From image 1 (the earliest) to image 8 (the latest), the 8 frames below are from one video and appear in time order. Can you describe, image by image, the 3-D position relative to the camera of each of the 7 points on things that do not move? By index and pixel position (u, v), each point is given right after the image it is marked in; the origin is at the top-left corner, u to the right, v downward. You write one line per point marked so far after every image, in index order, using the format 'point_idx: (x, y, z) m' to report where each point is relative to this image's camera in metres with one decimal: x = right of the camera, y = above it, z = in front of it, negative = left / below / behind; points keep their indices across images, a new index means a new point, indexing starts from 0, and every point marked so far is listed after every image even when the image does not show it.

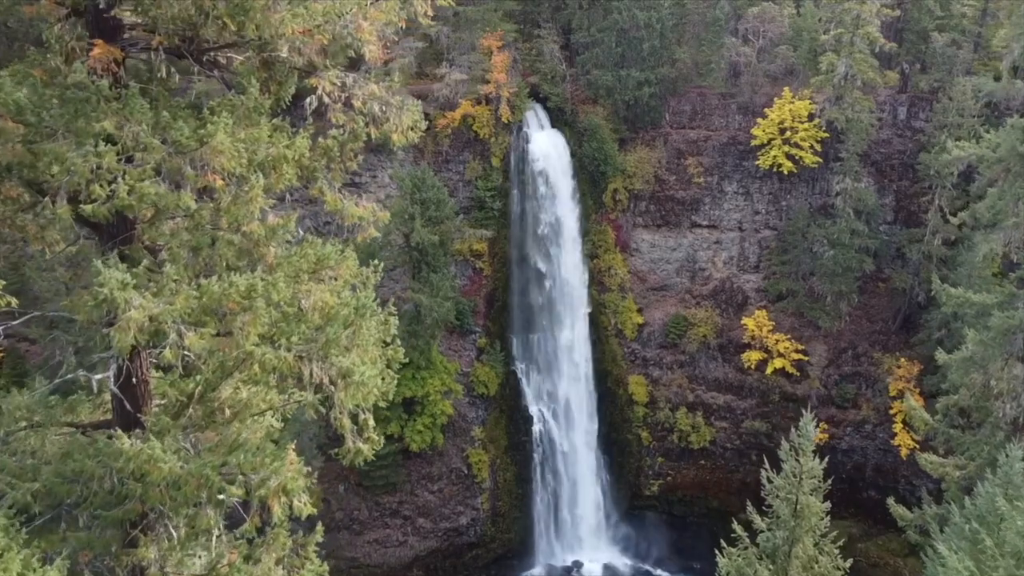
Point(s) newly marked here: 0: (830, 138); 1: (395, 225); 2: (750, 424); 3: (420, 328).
0: (+9.1, +4.3, +19.7) m
1: (-2.8, +1.5, +16.5) m
2: (+6.8, -3.8, +19.7) m
3: (-2.2, -0.9, +16.8) m
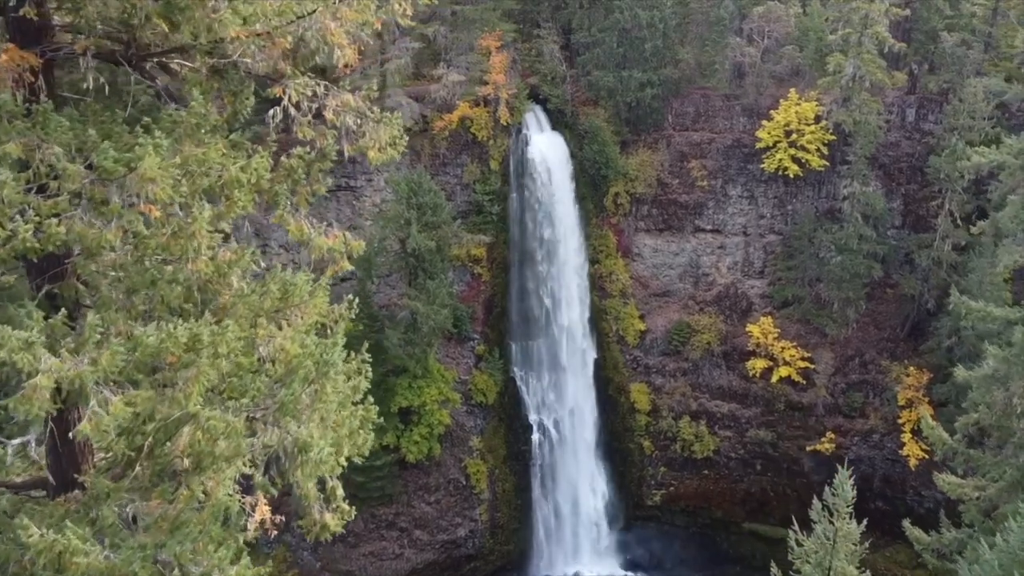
0: (+9.1, +4.1, +19.3) m
1: (-2.8, +1.4, +16.1) m
2: (+6.7, -4.0, +19.2) m
3: (-2.2, -1.1, +16.3) m
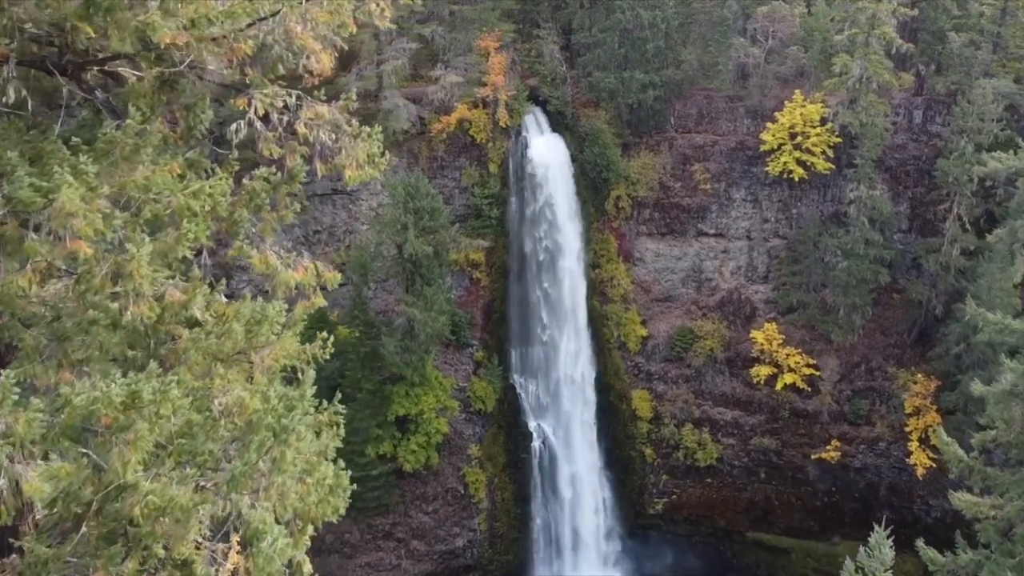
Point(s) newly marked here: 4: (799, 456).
0: (+9.0, +4.0, +18.9) m
1: (-2.8, +1.2, +15.7) m
2: (+6.7, -4.2, +18.9) m
3: (-2.3, -1.3, +16.0) m
4: (+7.7, -4.5, +18.7) m
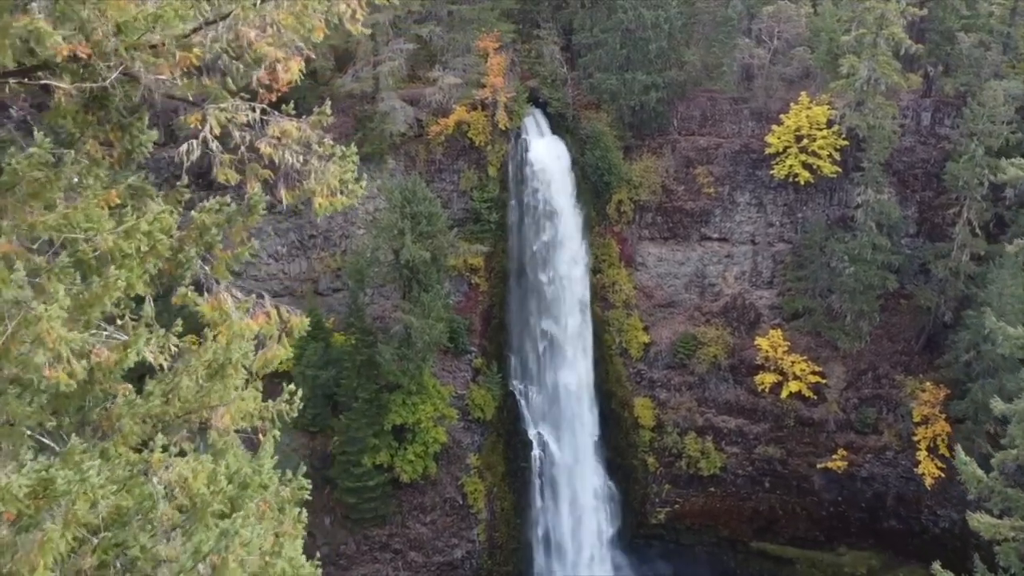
0: (+9.0, +3.8, +18.5) m
1: (-2.8, +1.1, +15.3) m
2: (+6.7, -4.3, +18.5) m
3: (-2.3, -1.4, +15.6) m
4: (+7.7, -4.7, +18.3) m
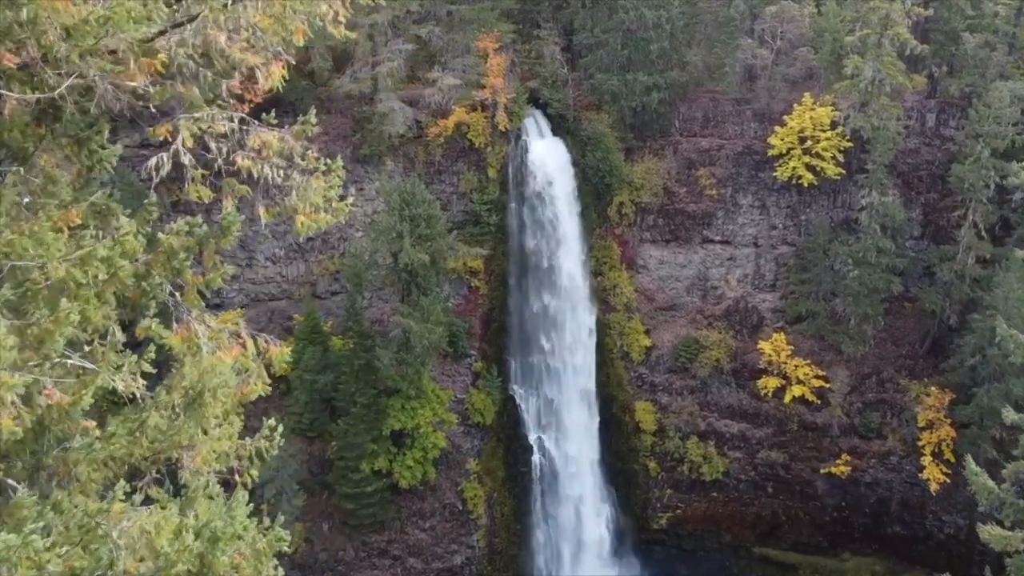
0: (+9.0, +3.7, +18.3) m
1: (-2.8, +1.0, +15.1) m
2: (+6.7, -4.4, +18.3) m
3: (-2.3, -1.5, +15.4) m
4: (+7.7, -4.7, +18.1) m
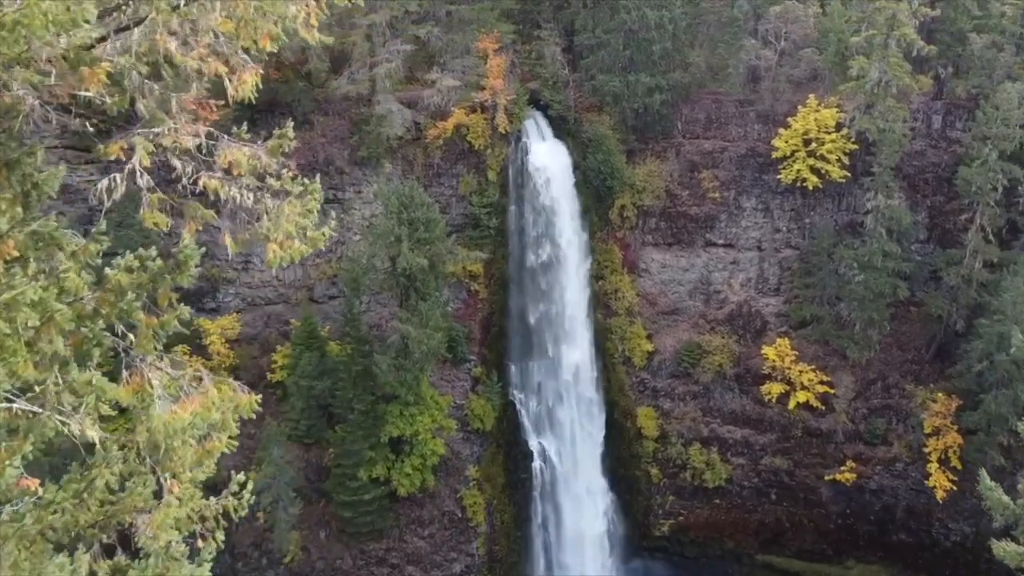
0: (+9.0, +3.6, +18.1) m
1: (-2.8, +0.9, +14.8) m
2: (+6.7, -4.5, +18.0) m
3: (-2.3, -1.6, +15.1) m
4: (+7.7, -4.9, +17.8) m
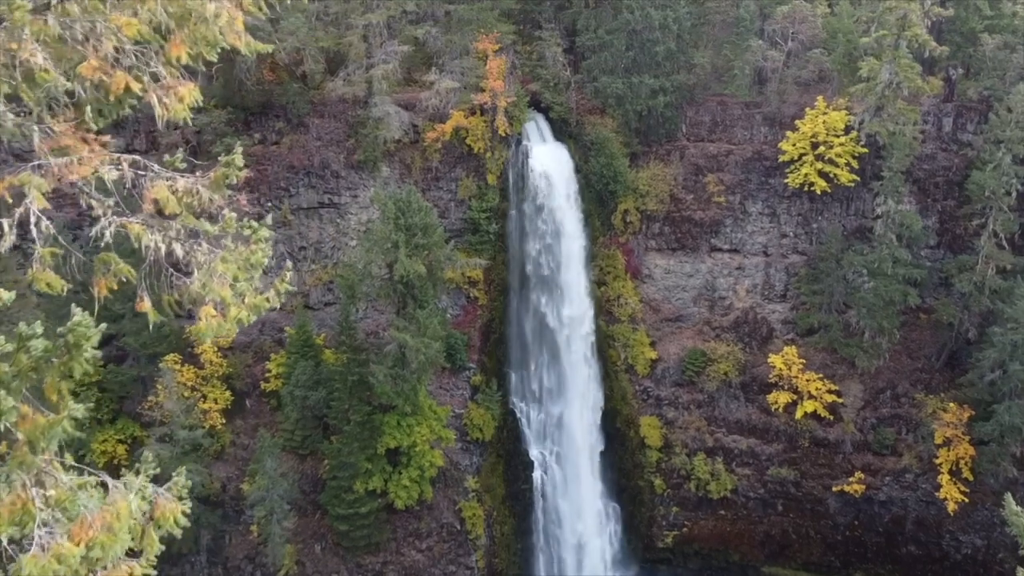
0: (+9.0, +3.5, +17.6) m
1: (-2.8, +0.7, +14.4) m
2: (+6.7, -4.7, +17.6) m
3: (-2.3, -1.8, +14.7) m
4: (+7.7, -5.0, +17.4) m
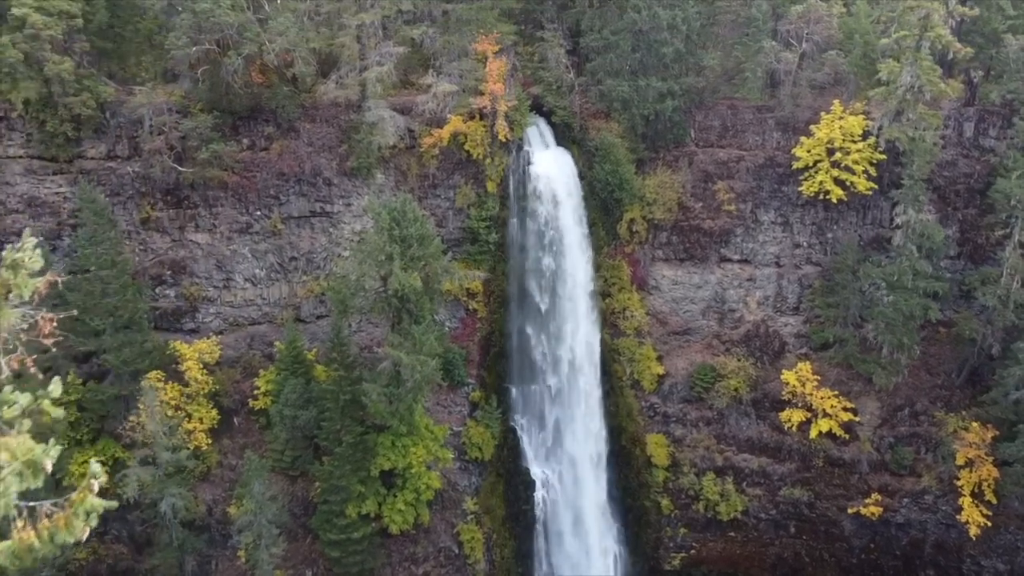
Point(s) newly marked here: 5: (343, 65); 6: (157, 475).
0: (+9.1, +3.1, +16.8) m
1: (-2.8, +0.4, +13.7) m
2: (+6.7, -5.0, +16.8) m
3: (-2.3, -2.1, +13.9) m
4: (+7.7, -5.3, +16.6) m
5: (-3.8, +5.1, +15.8) m
6: (-7.0, -3.7, +13.6) m
